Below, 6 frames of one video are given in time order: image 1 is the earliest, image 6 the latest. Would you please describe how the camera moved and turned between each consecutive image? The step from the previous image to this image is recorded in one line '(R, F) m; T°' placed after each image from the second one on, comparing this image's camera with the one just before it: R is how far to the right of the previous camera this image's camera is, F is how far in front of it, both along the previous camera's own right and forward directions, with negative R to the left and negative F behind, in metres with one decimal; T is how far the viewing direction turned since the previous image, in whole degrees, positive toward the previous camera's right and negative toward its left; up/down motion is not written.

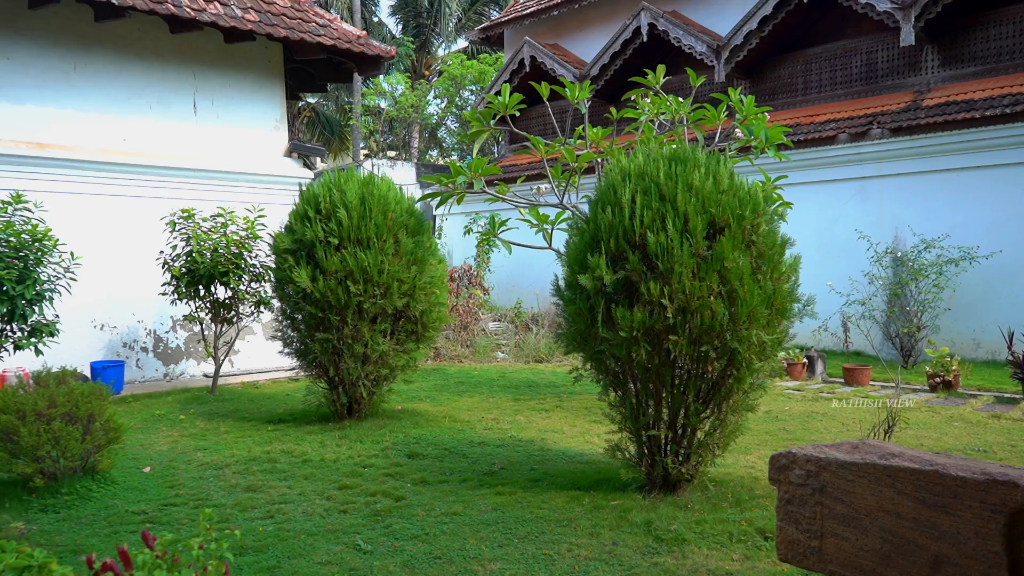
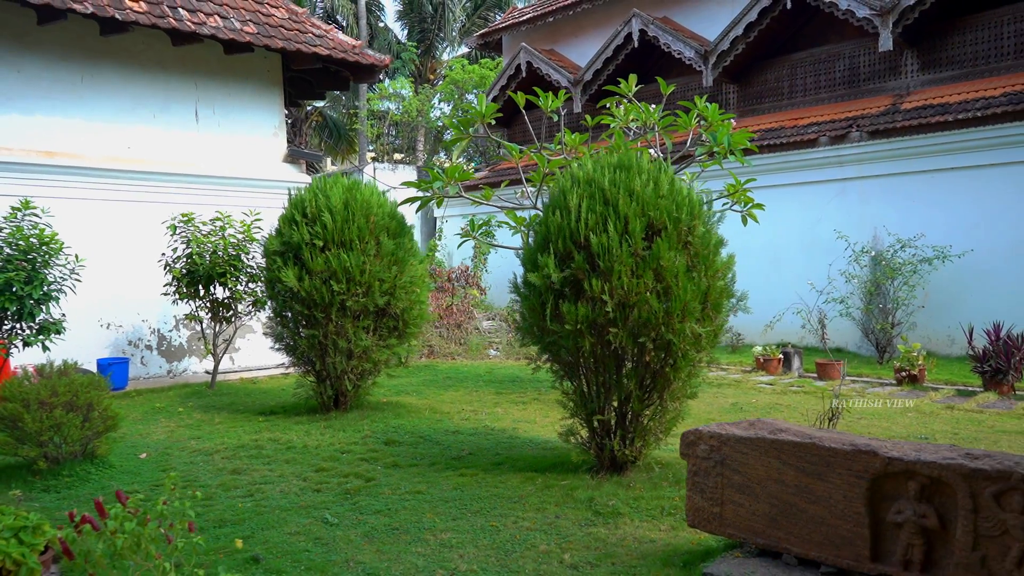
(+0.3, -0.4) m; -1°
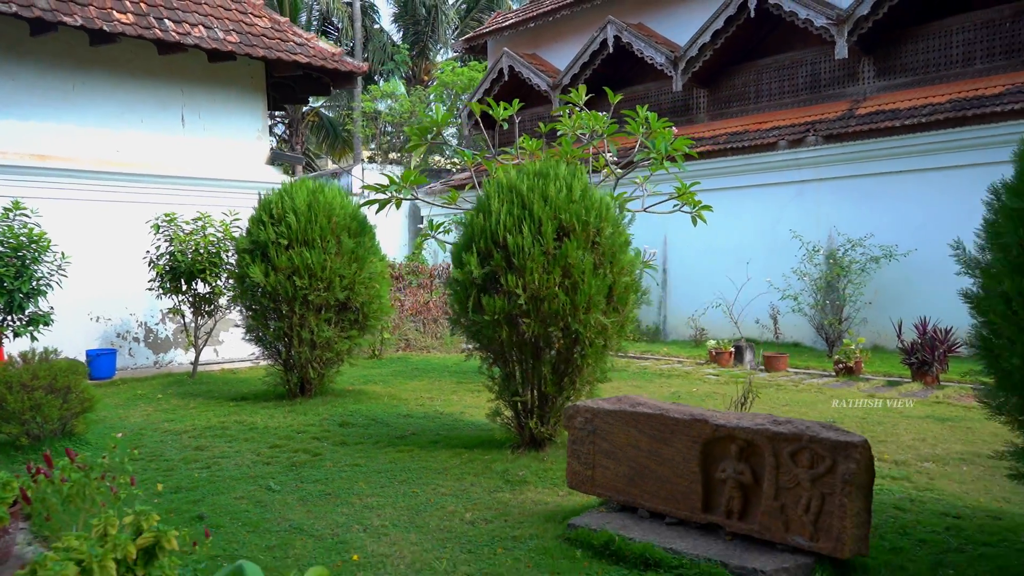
(+0.4, -0.5) m; 0°
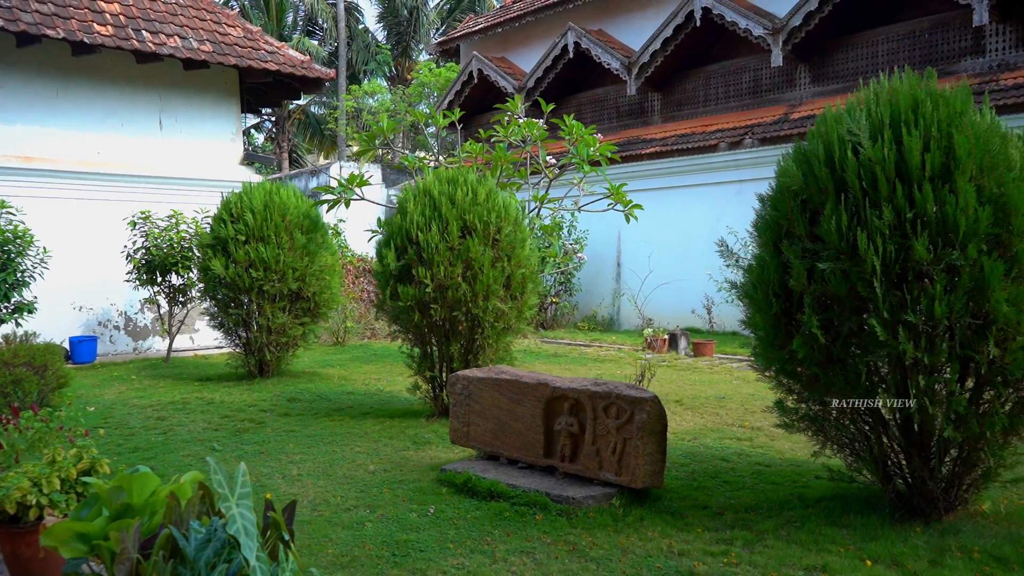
(+0.6, -0.8) m; 0°
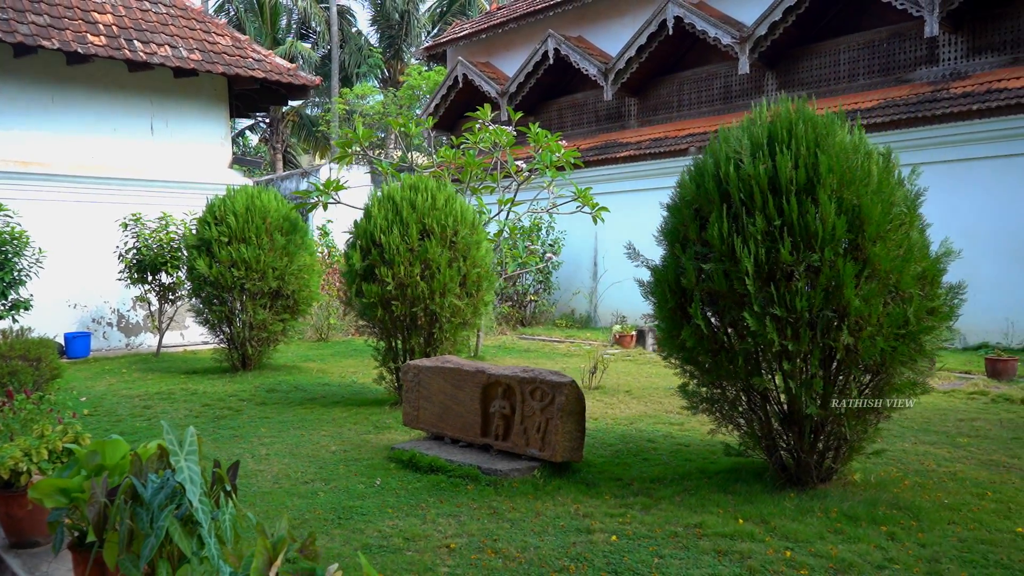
(+0.3, -0.5) m; 0°
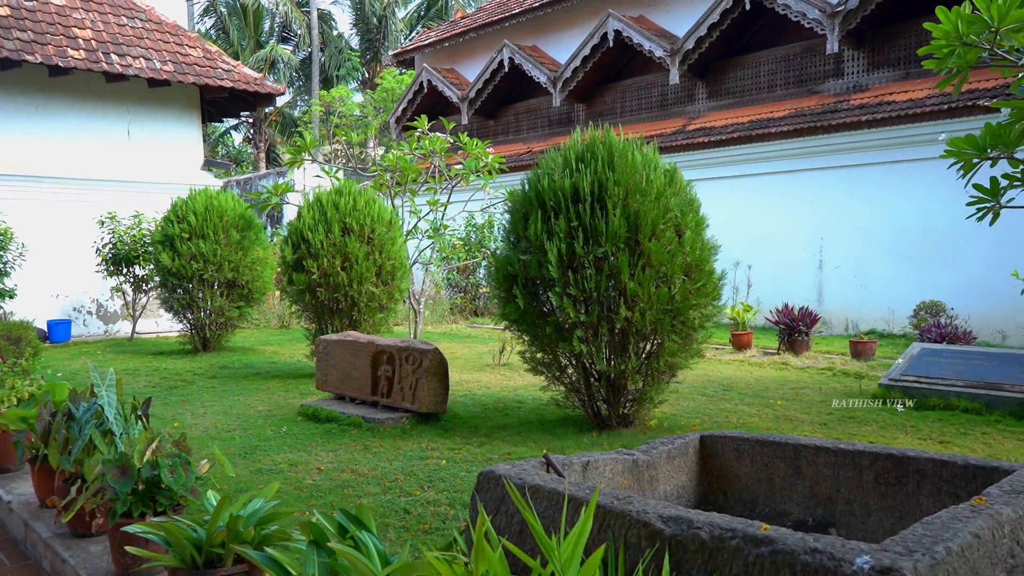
(+0.7, -1.1) m; 0°
